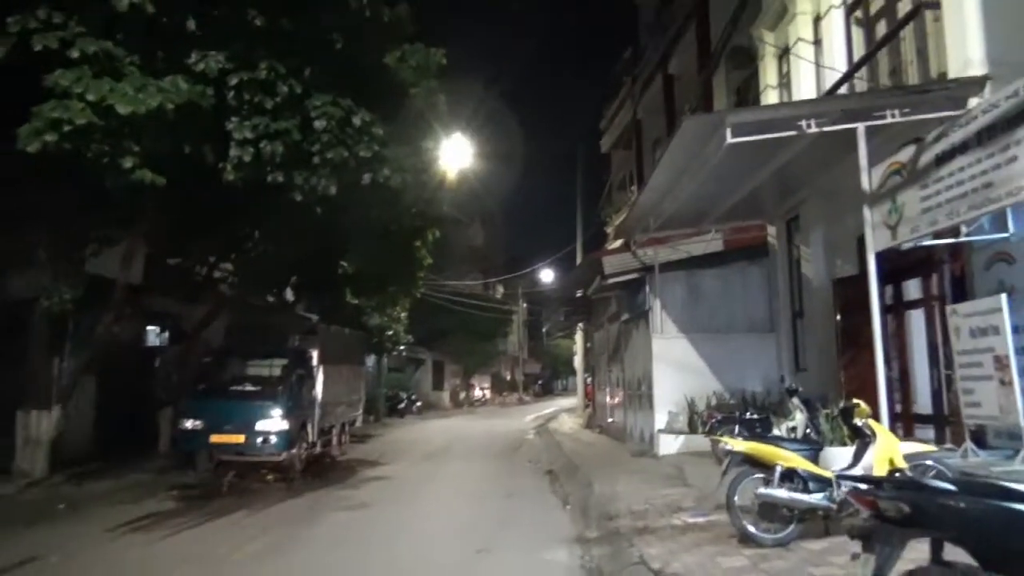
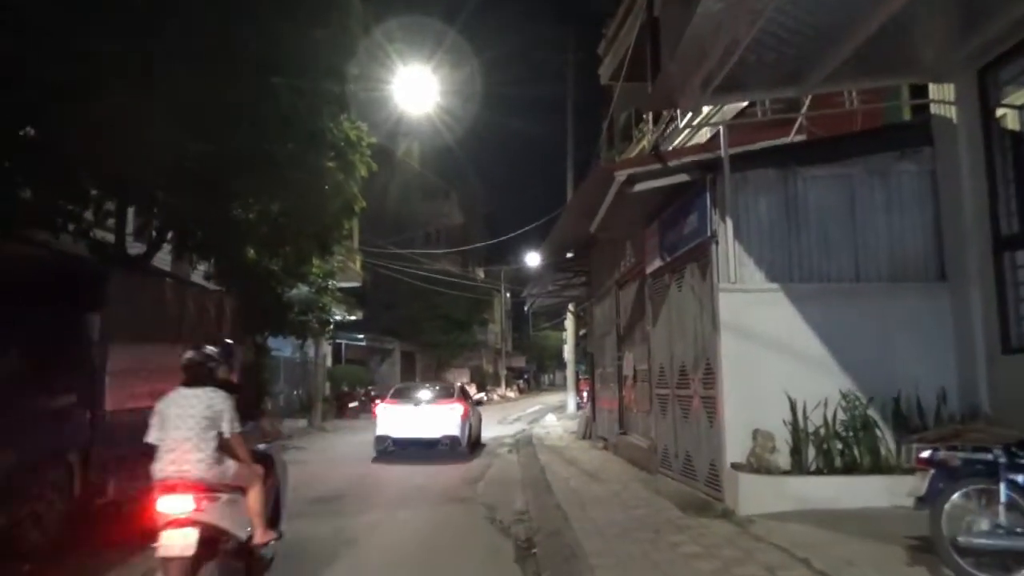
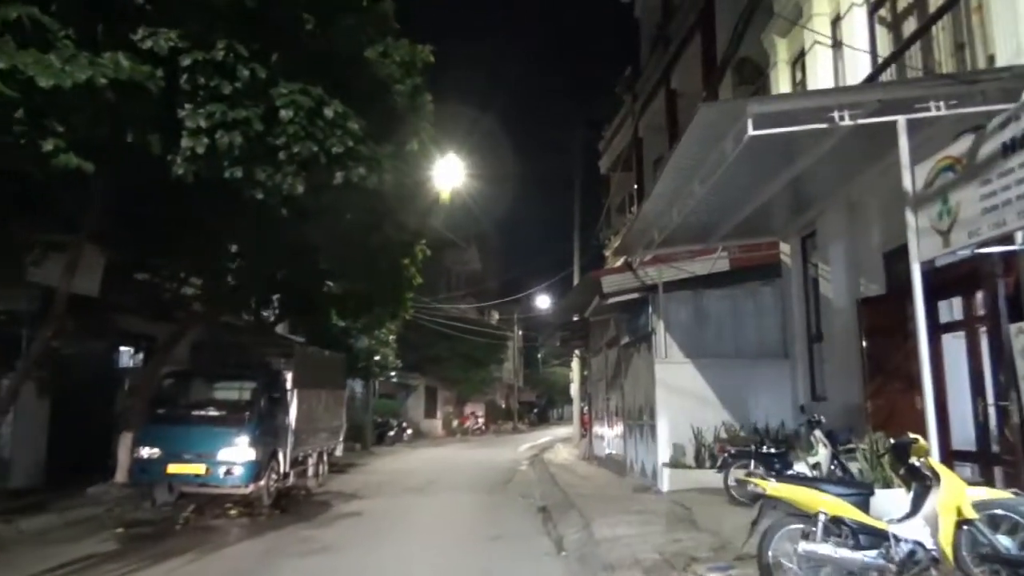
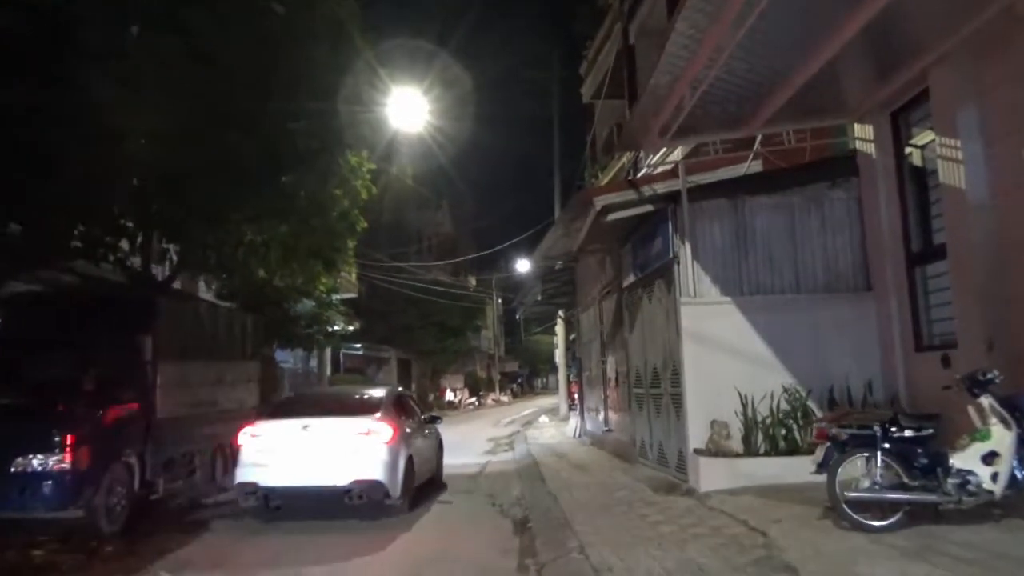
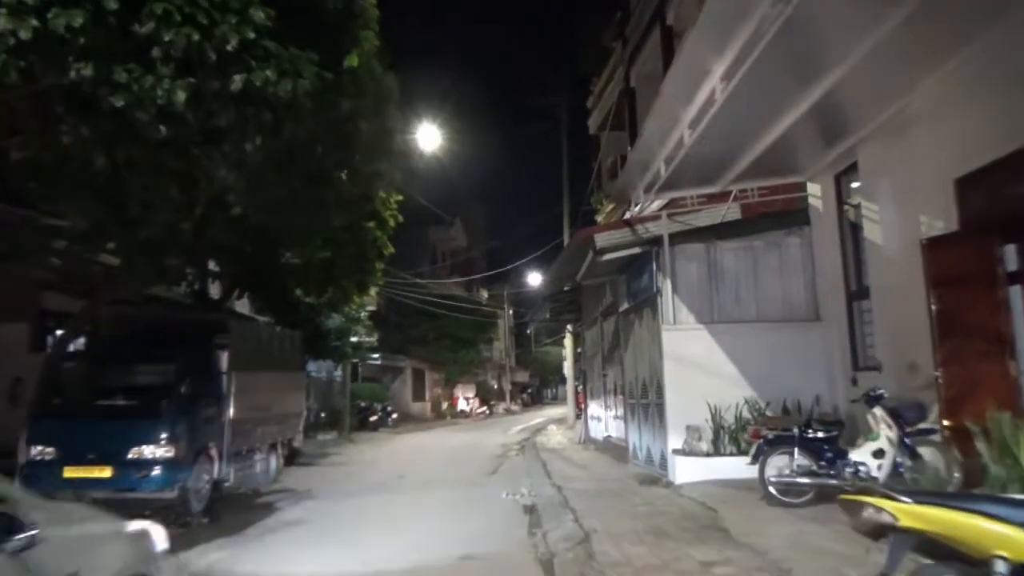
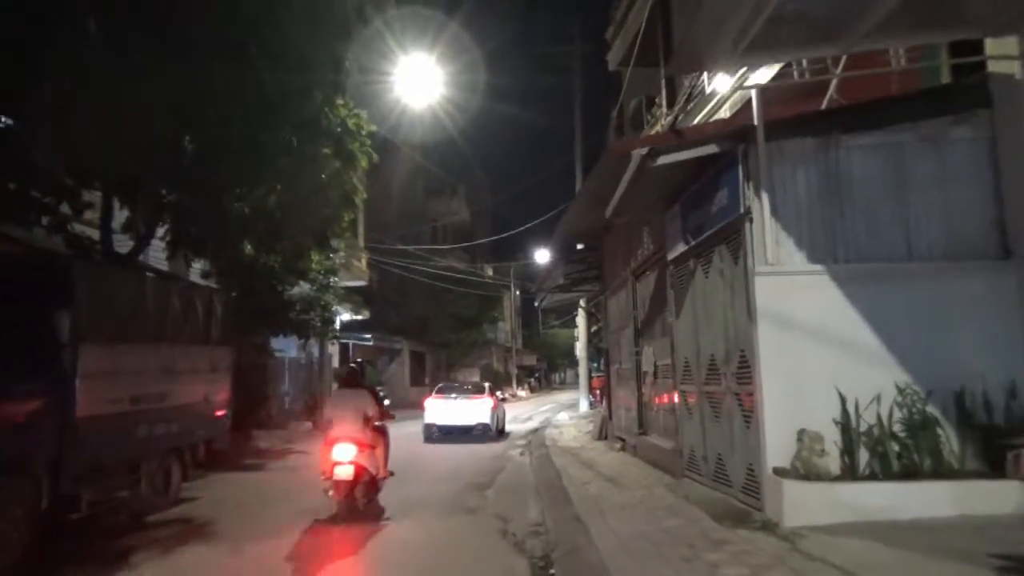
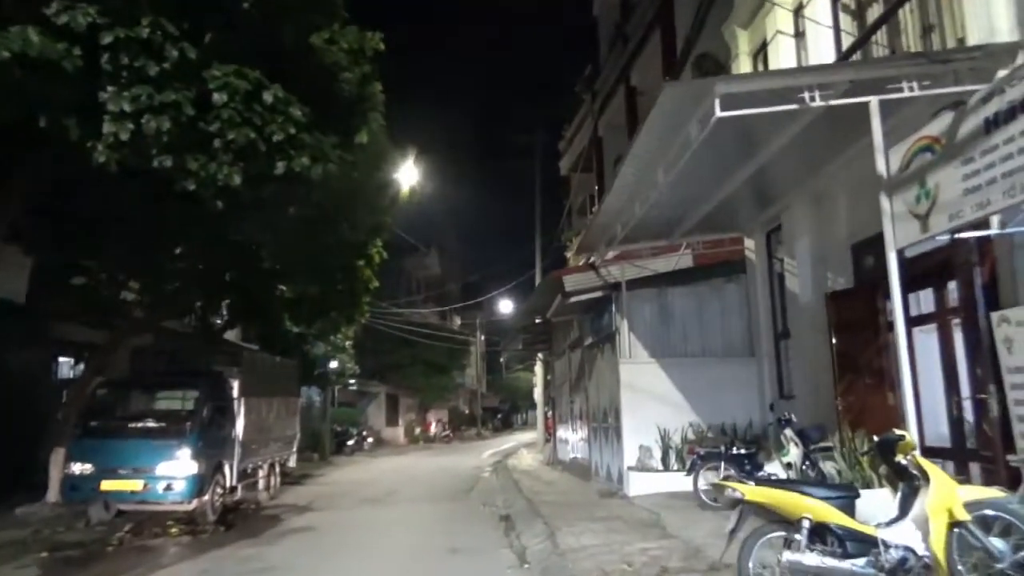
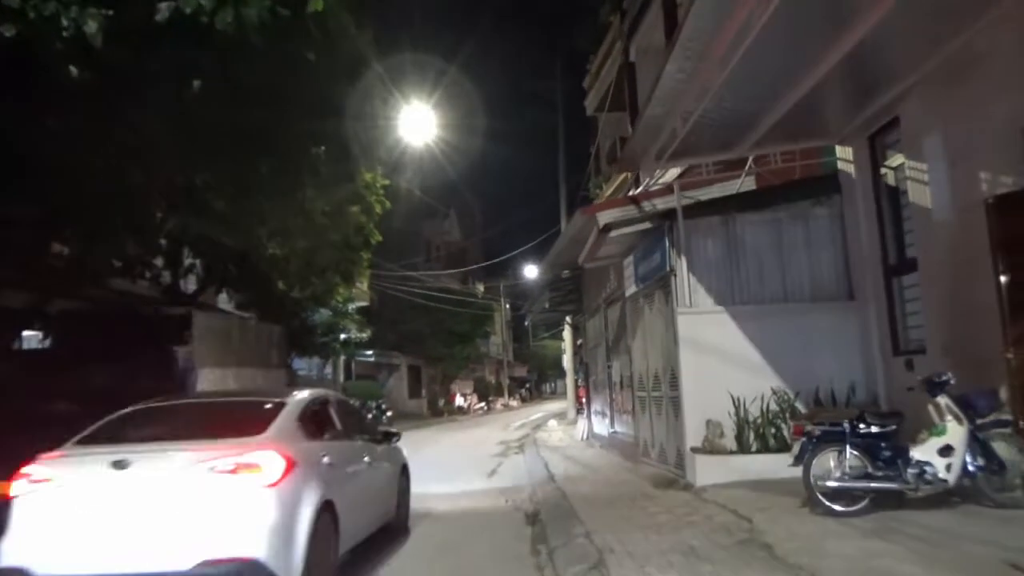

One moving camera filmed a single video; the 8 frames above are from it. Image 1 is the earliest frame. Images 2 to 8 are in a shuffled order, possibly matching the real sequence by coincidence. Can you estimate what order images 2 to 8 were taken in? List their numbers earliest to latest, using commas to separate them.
3, 7, 5, 8, 4, 2, 6
